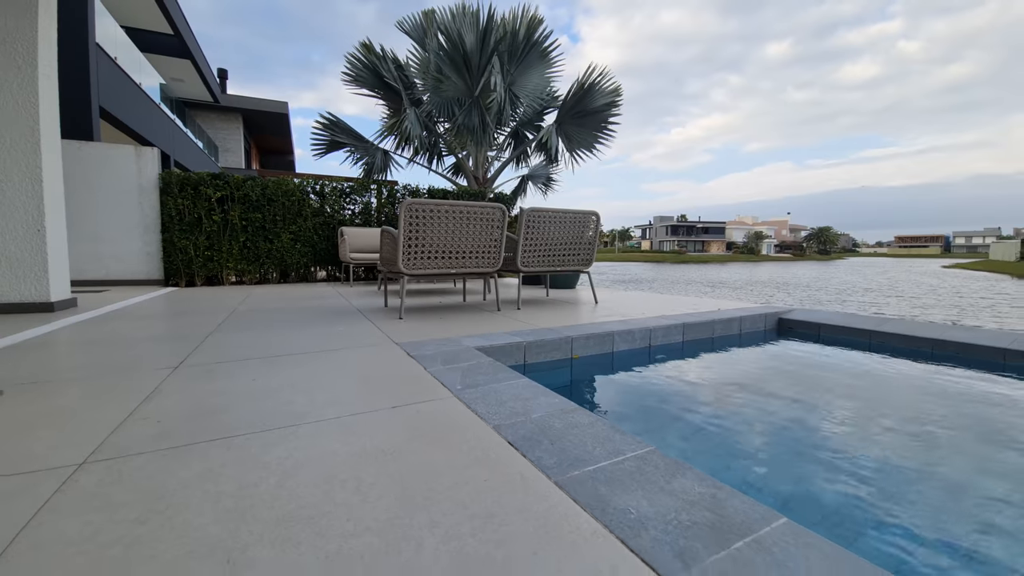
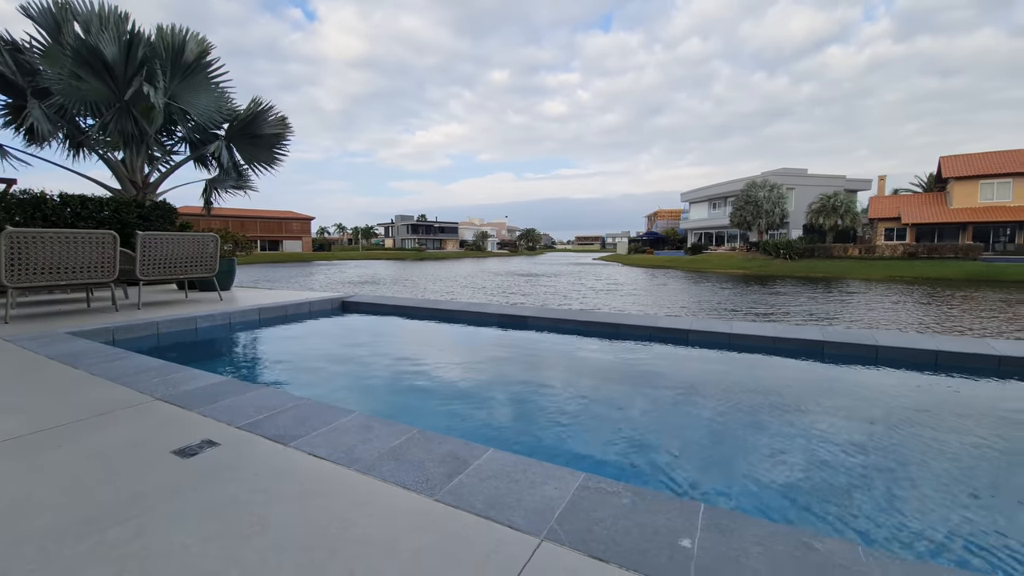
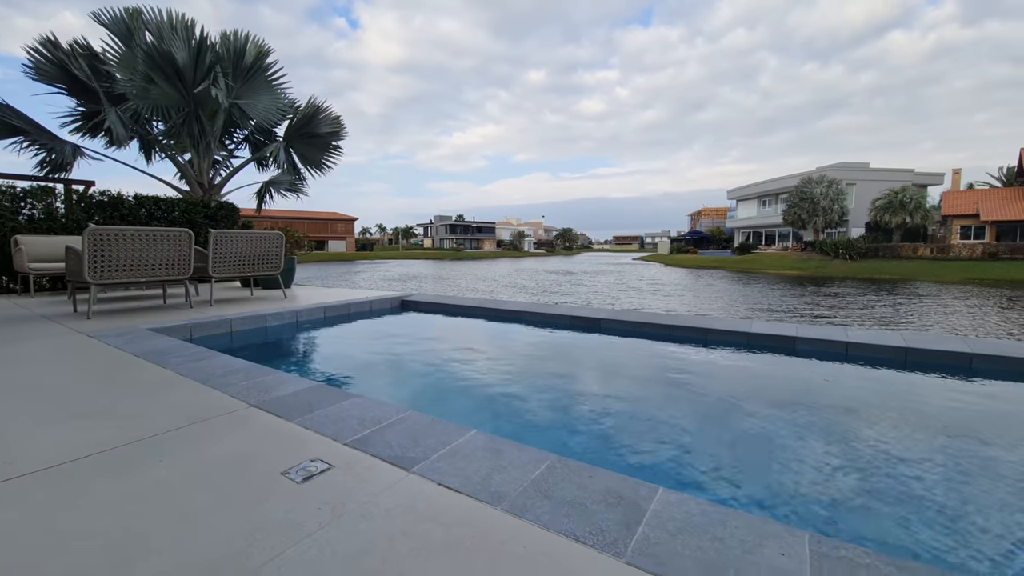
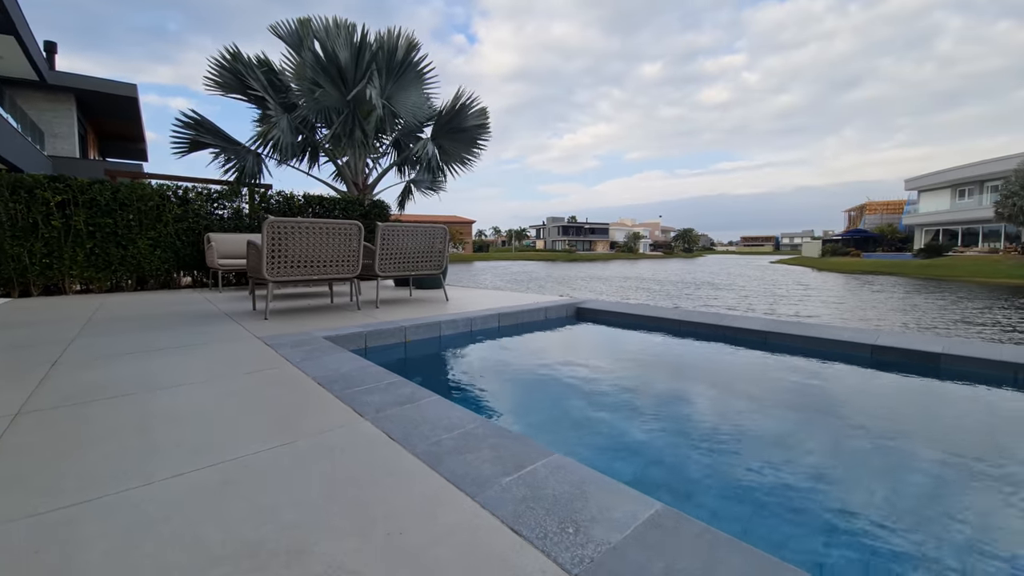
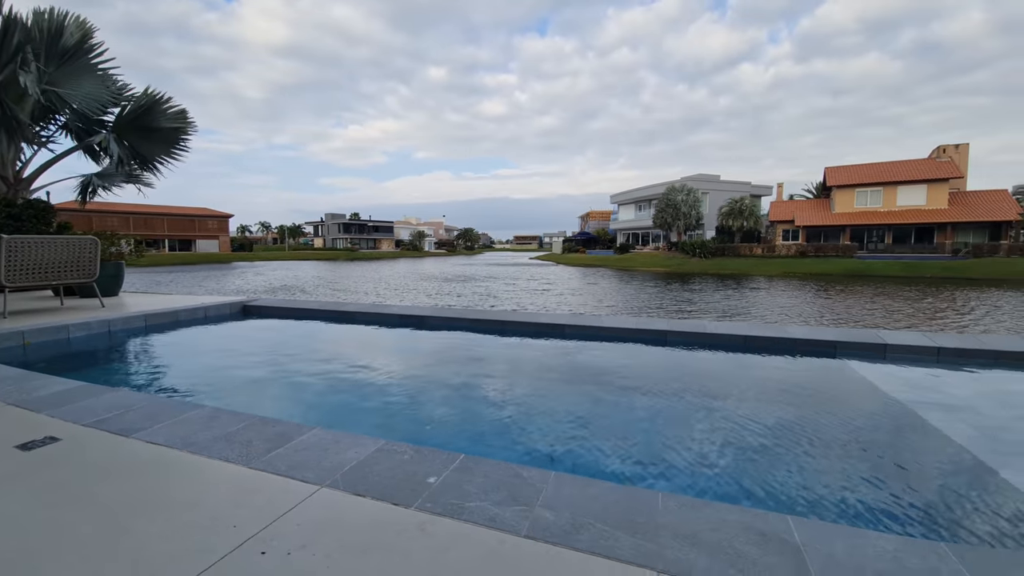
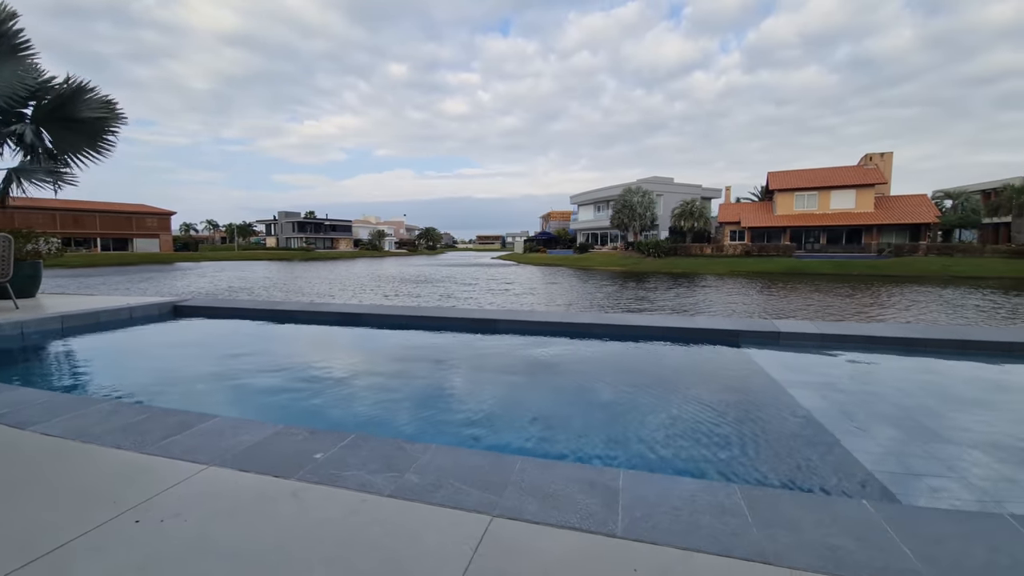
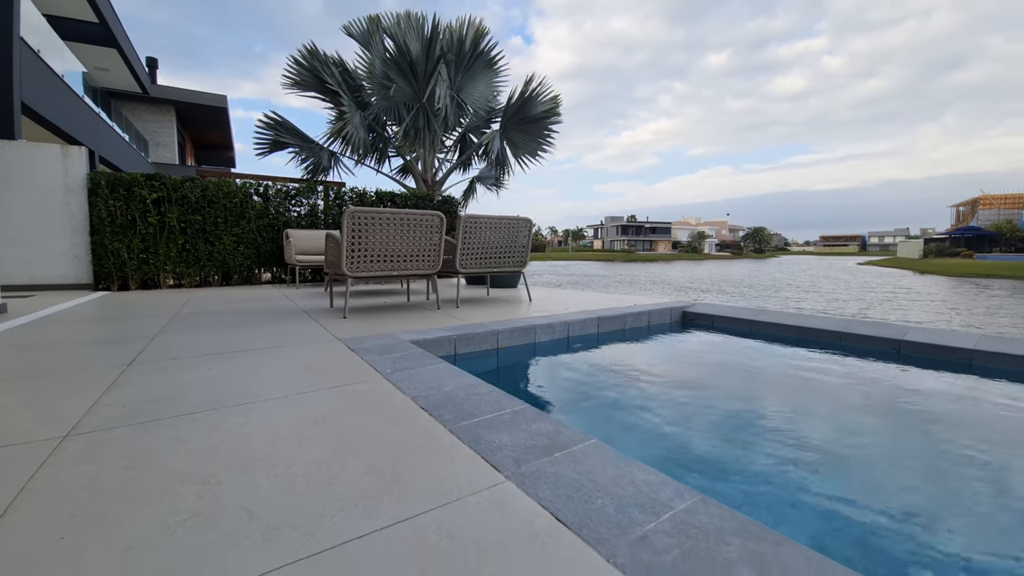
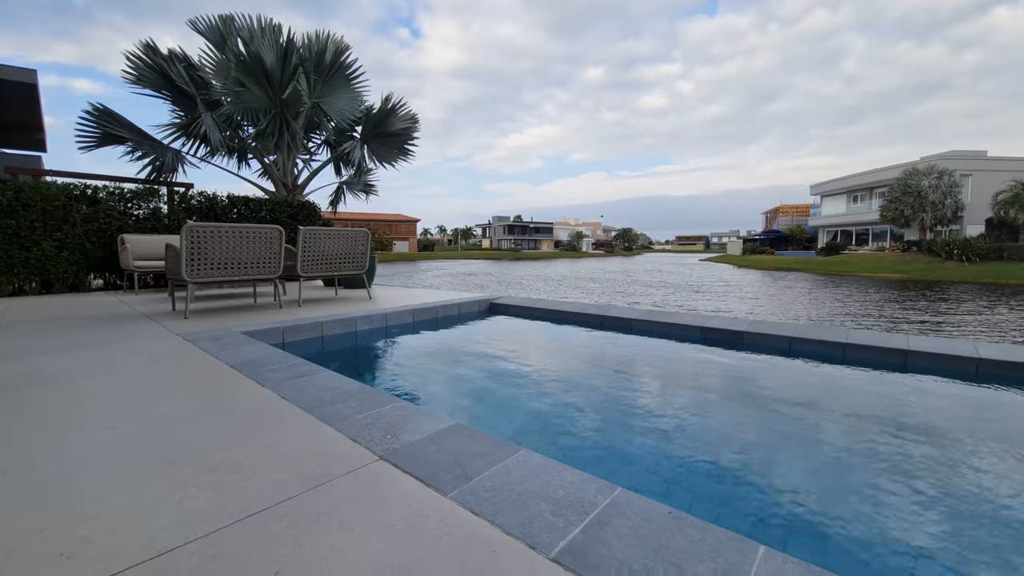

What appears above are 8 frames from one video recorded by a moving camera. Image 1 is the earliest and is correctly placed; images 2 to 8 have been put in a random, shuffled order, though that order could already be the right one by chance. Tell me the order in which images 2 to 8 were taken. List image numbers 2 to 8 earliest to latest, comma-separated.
7, 4, 8, 3, 2, 5, 6
